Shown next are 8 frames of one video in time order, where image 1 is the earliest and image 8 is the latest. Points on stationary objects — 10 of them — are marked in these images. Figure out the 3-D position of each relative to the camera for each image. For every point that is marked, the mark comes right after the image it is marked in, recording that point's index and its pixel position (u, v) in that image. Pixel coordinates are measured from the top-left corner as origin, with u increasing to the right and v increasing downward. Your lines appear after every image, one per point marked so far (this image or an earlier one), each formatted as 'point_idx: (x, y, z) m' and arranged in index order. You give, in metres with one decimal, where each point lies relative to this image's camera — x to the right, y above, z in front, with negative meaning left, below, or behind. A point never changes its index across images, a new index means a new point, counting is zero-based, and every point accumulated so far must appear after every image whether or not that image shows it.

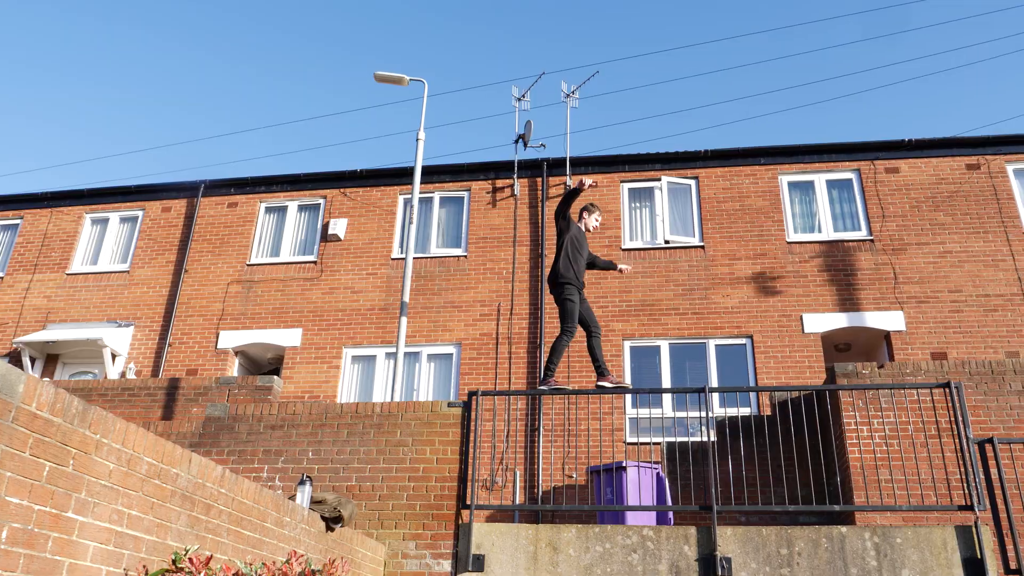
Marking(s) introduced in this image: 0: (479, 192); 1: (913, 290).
0: (-0.5, +1.4, +13.2) m
1: (+5.2, 0.0, +11.7) m
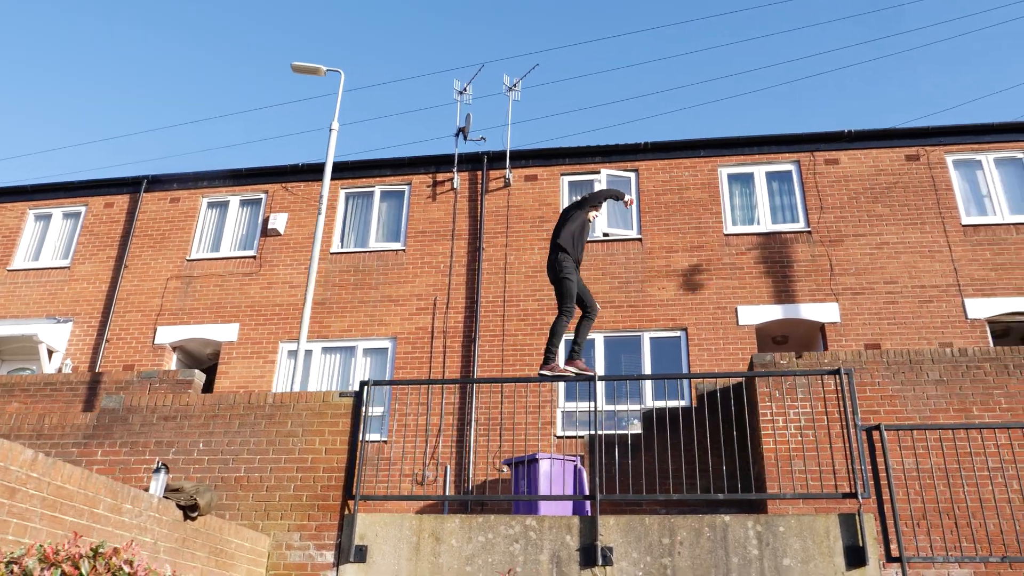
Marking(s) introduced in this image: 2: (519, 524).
0: (-1.4, +1.5, +13.1) m
1: (+4.3, +0.1, +11.6) m
2: (+0.1, -1.7, +6.6) m
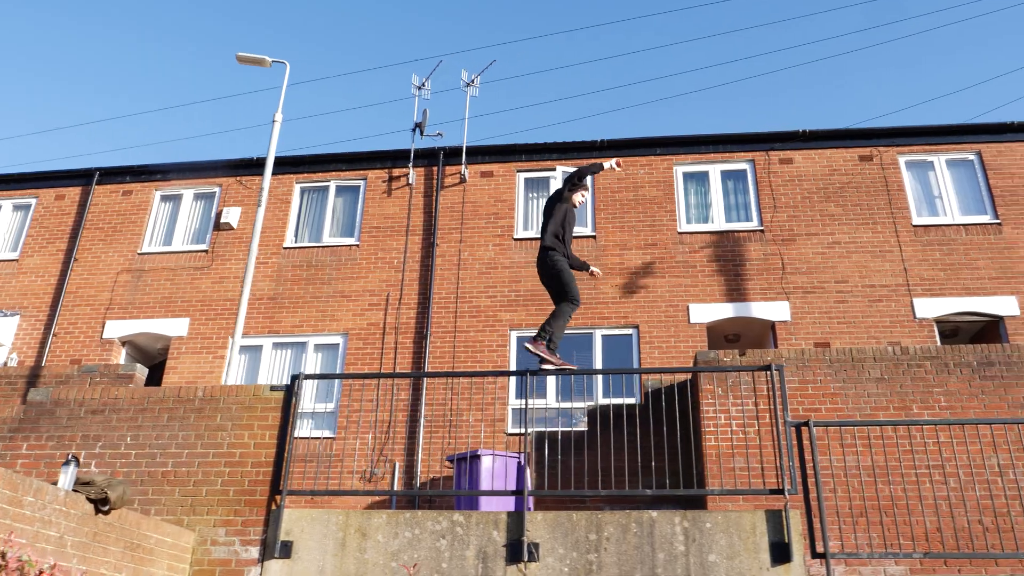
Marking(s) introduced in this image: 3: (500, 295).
0: (-2.0, +1.6, +13.0) m
1: (+3.7, +0.1, +11.6) m
2: (-0.5, -1.7, +6.6) m
3: (-0.2, -0.1, +11.9) m
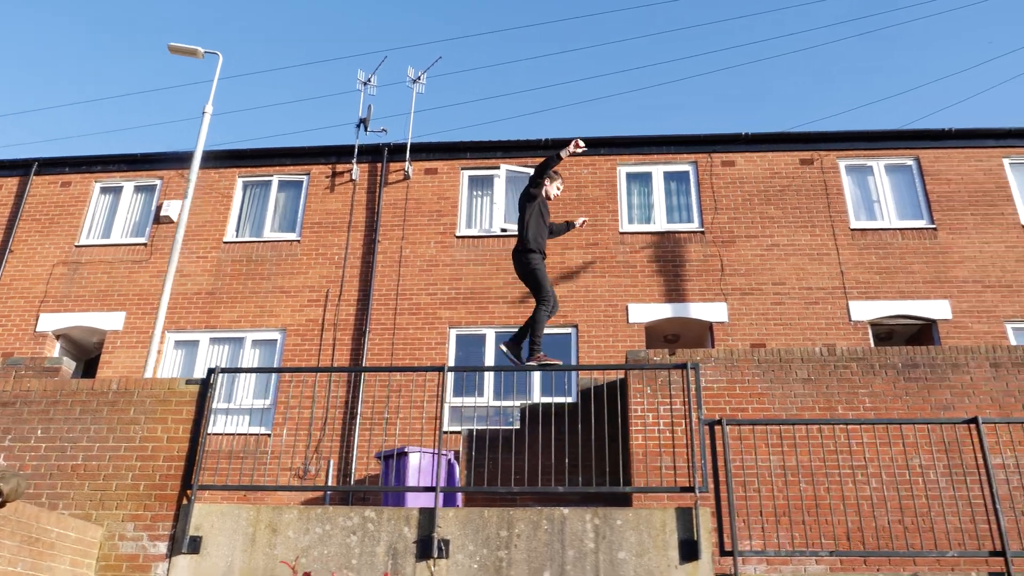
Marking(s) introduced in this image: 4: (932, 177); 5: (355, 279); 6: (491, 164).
0: (-2.8, +1.6, +12.9) m
1: (+2.9, +0.1, +11.7) m
2: (-1.1, -1.6, +6.5) m
3: (-0.9, -0.1, +11.9) m
4: (+5.8, +1.5, +12.4) m
5: (-2.1, +0.1, +12.1) m
6: (-0.3, +1.8, +12.8) m
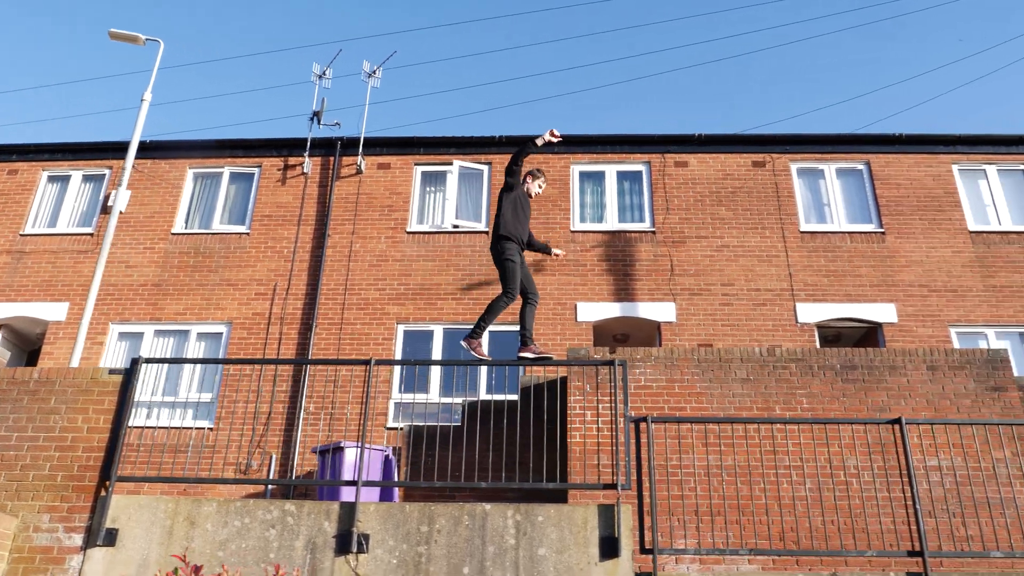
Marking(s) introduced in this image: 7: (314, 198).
0: (-3.5, +1.7, +12.8) m
1: (+2.3, +0.1, +11.7) m
2: (-1.7, -1.6, +6.4) m
3: (-1.6, 0.0, +11.8) m
4: (+5.1, +1.5, +12.5) m
5: (-2.8, +0.2, +12.0) m
6: (-1.0, +1.8, +12.8) m
7: (-2.8, +1.3, +12.5) m
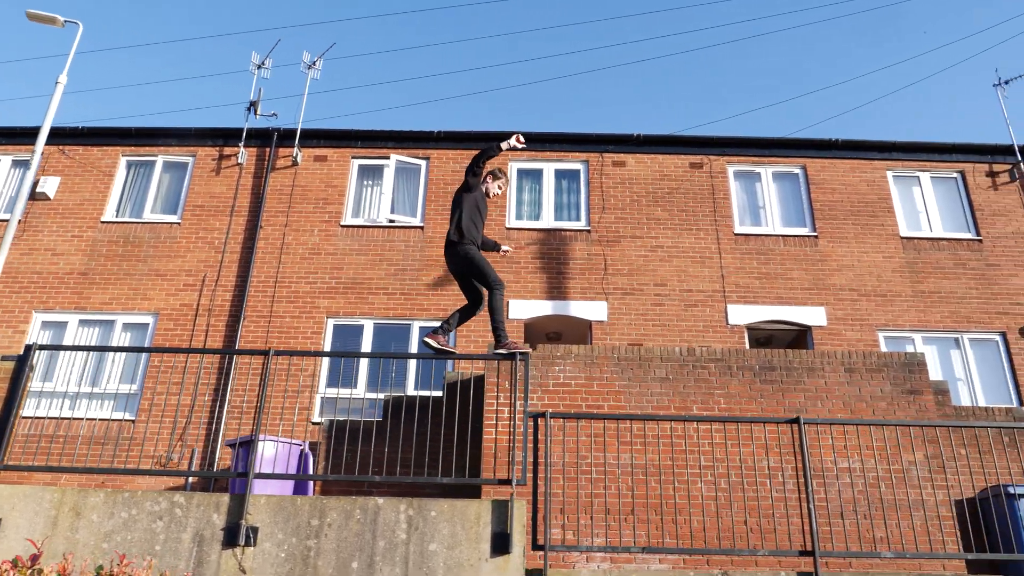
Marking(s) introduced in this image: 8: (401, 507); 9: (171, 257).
0: (-4.3, +1.8, +12.6) m
1: (+1.4, +0.1, +11.7) m
2: (-2.4, -1.5, +6.3) m
3: (-2.5, +0.1, +11.7) m
4: (+4.2, +1.4, +12.6) m
5: (-3.6, +0.3, +11.8) m
6: (-1.8, +1.9, +12.7) m
7: (-3.6, +1.4, +12.4) m
8: (-0.8, -1.5, +6.2) m
9: (-4.5, +0.4, +11.9) m
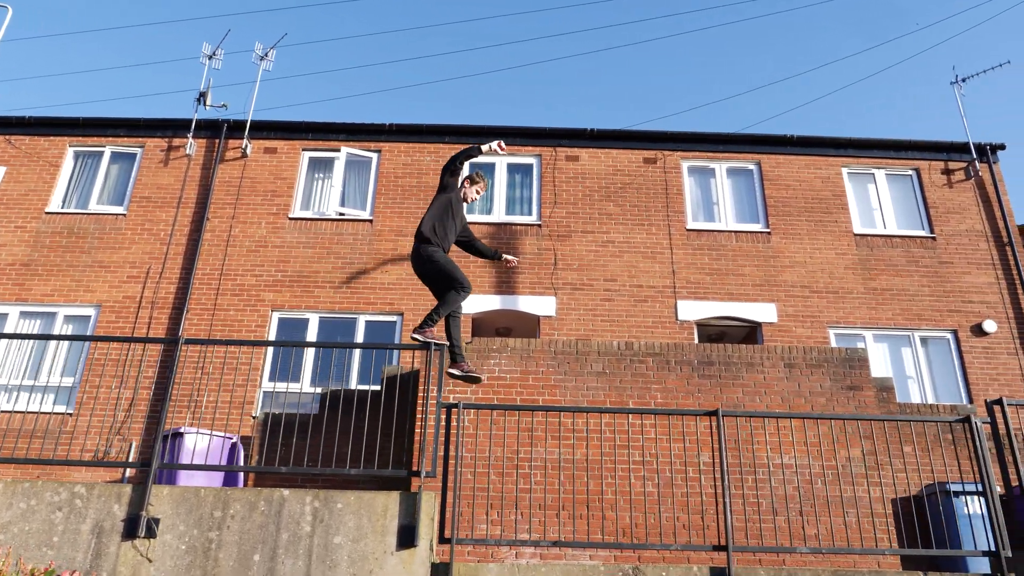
0: (-5.0, +1.9, +12.5) m
1: (+0.7, +0.1, +11.6) m
2: (-3.0, -1.4, +6.1) m
3: (-3.1, +0.2, +11.5) m
4: (+3.6, +1.5, +12.5) m
5: (-4.3, +0.4, +11.7) m
6: (-2.5, +2.0, +12.5) m
7: (-4.3, +1.5, +12.2) m
8: (-1.4, -1.4, +6.1) m
9: (-5.1, +0.5, +11.7) m
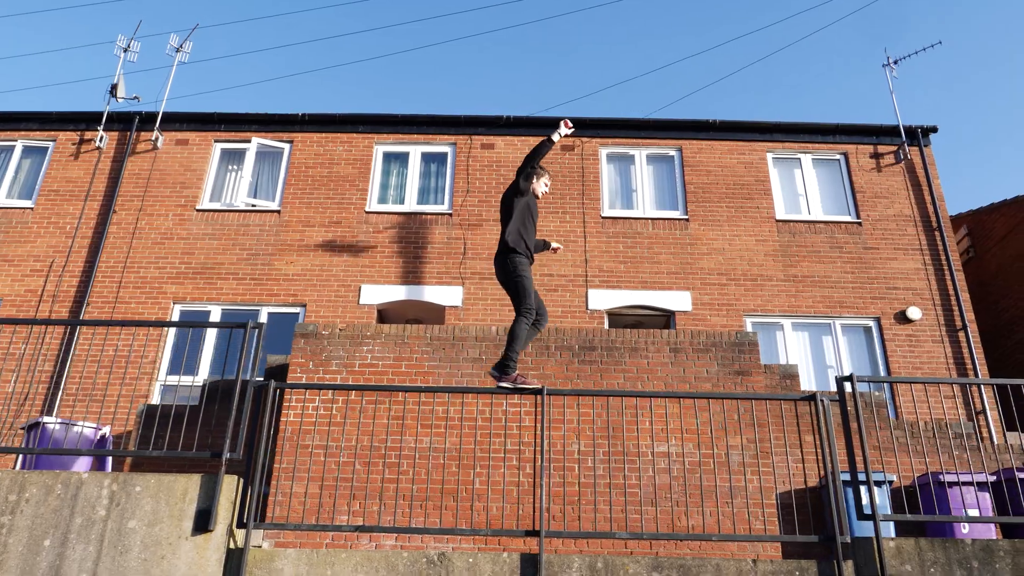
0: (-6.1, +2.0, +12.4) m
1: (-0.4, +0.3, +11.3) m
2: (-4.3, -1.2, +6.0) m
3: (-4.3, +0.3, +11.4) m
4: (+2.4, +1.6, +12.2) m
5: (-5.5, +0.5, +11.5) m
6: (-3.6, +2.1, +12.4) m
7: (-5.4, +1.5, +12.1) m
8: (-2.7, -1.3, +5.9) m
9: (-6.3, +0.6, +11.6) m
